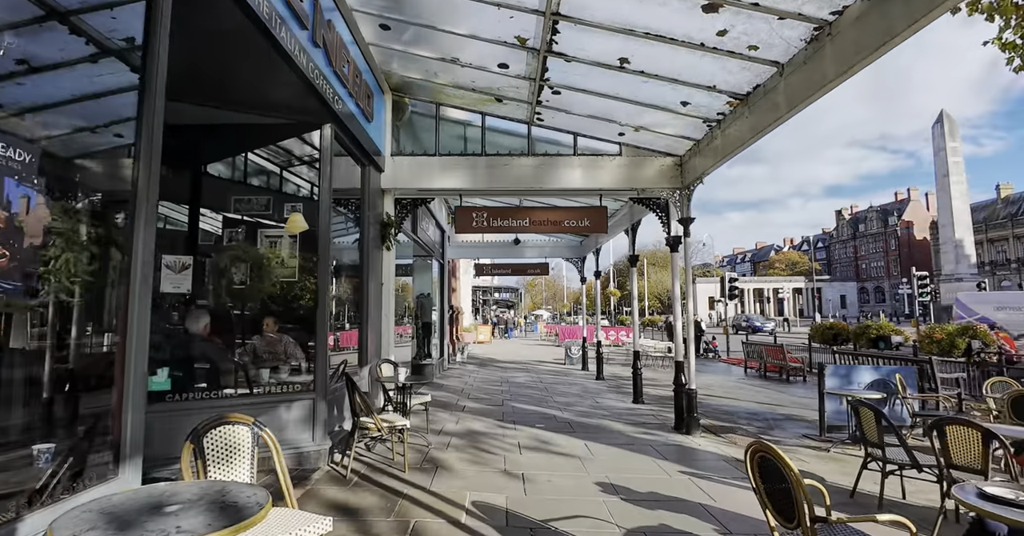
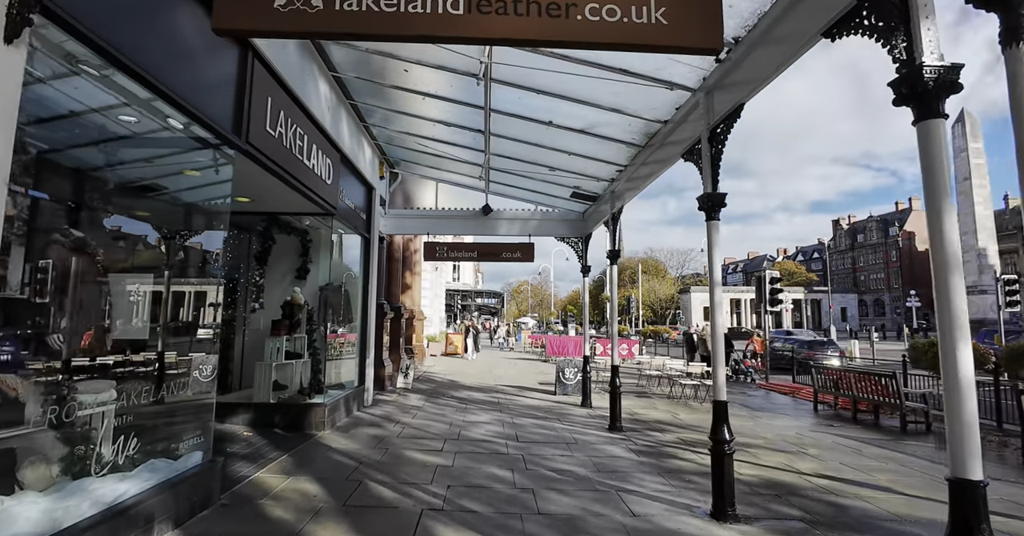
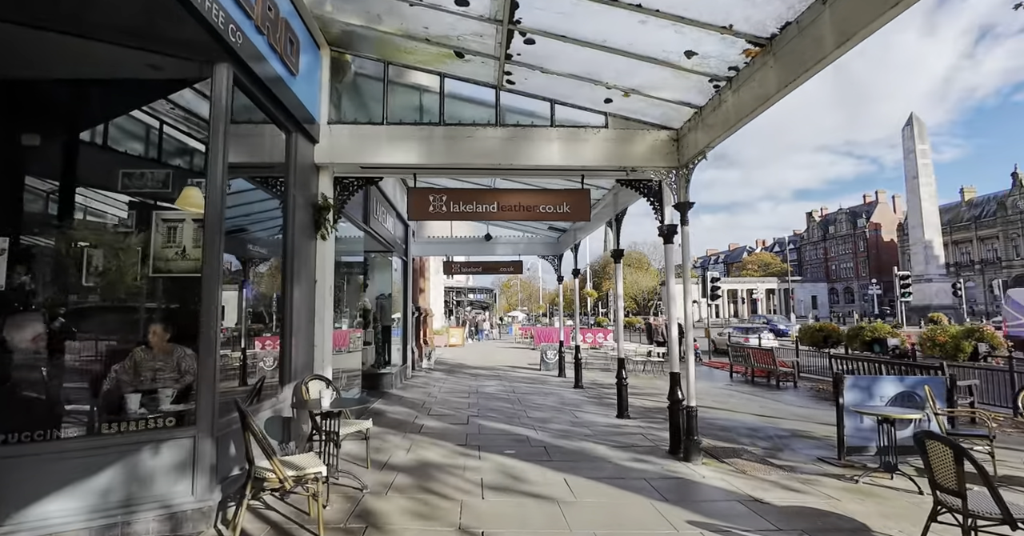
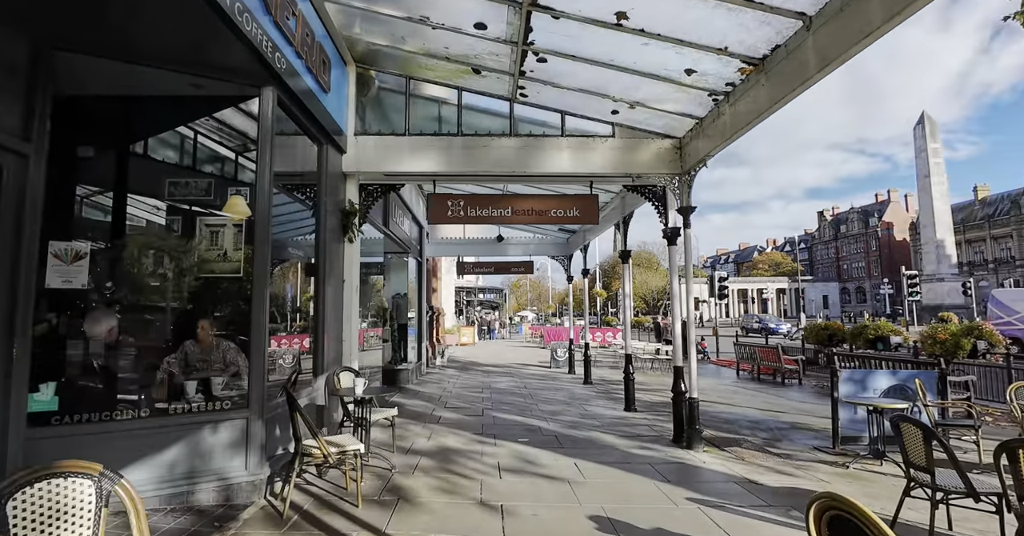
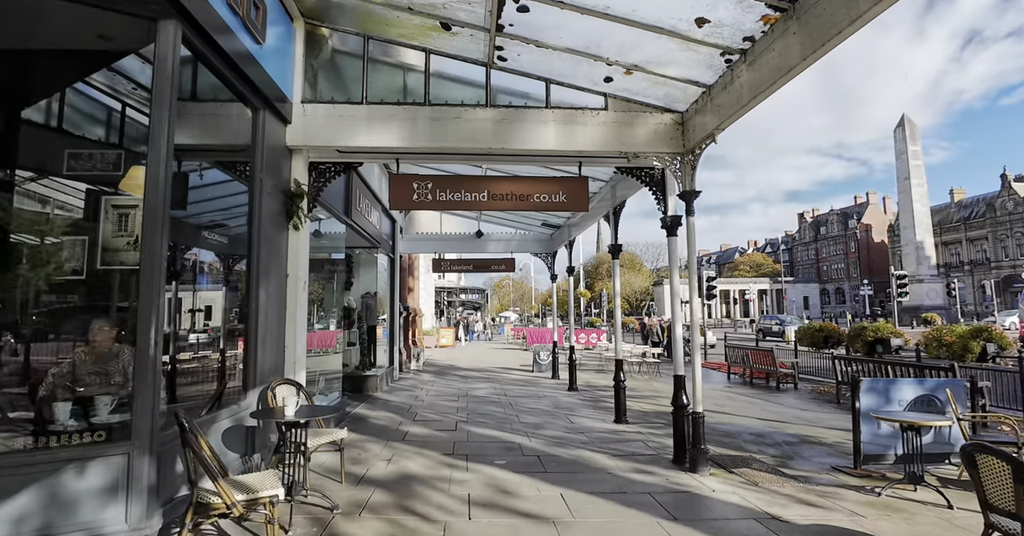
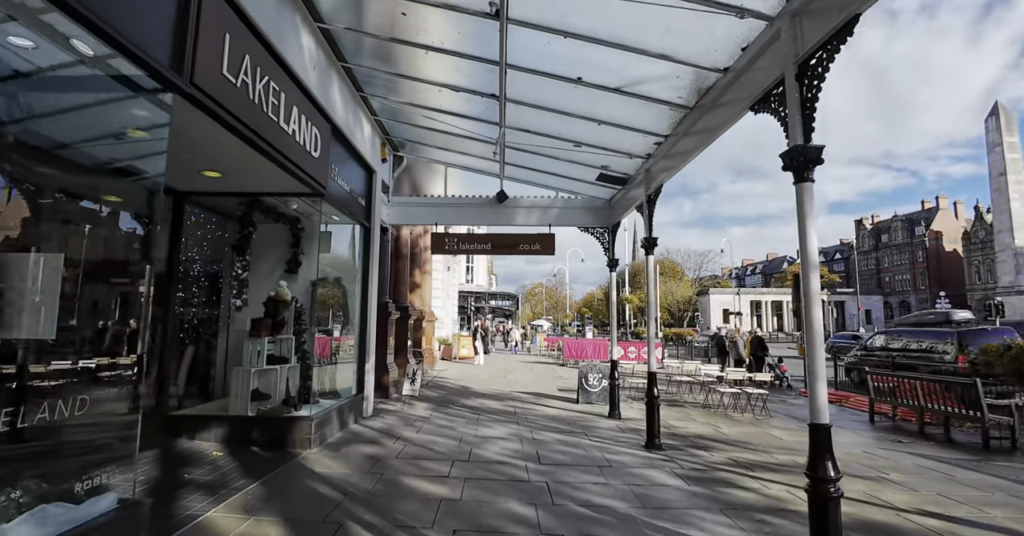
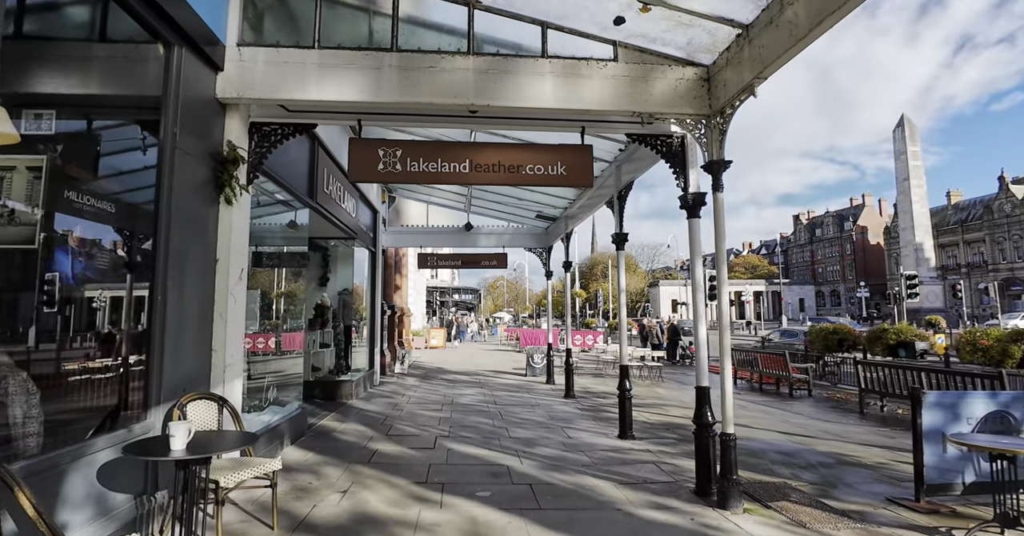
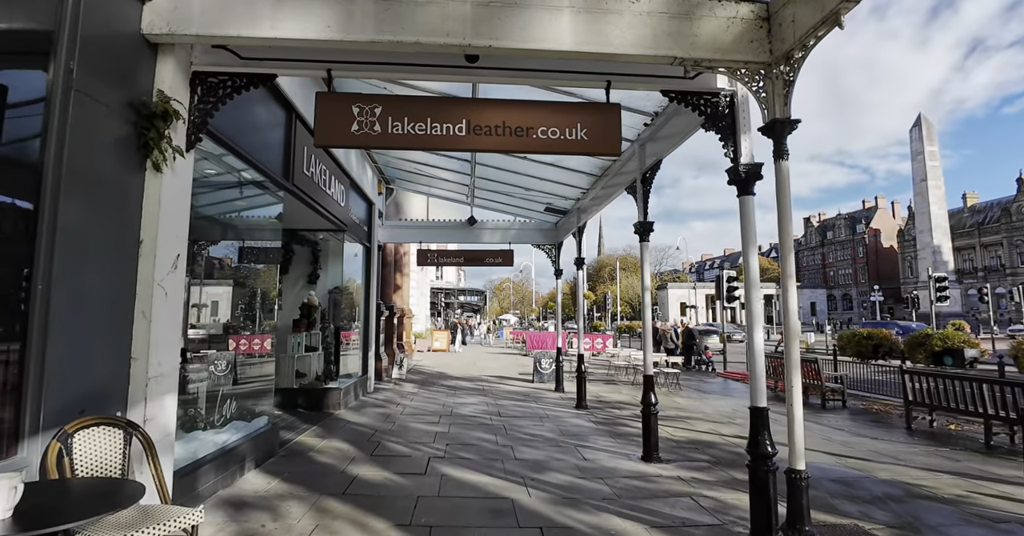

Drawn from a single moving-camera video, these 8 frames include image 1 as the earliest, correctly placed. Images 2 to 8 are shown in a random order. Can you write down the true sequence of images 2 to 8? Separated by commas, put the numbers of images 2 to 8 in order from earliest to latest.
4, 3, 5, 7, 8, 2, 6
